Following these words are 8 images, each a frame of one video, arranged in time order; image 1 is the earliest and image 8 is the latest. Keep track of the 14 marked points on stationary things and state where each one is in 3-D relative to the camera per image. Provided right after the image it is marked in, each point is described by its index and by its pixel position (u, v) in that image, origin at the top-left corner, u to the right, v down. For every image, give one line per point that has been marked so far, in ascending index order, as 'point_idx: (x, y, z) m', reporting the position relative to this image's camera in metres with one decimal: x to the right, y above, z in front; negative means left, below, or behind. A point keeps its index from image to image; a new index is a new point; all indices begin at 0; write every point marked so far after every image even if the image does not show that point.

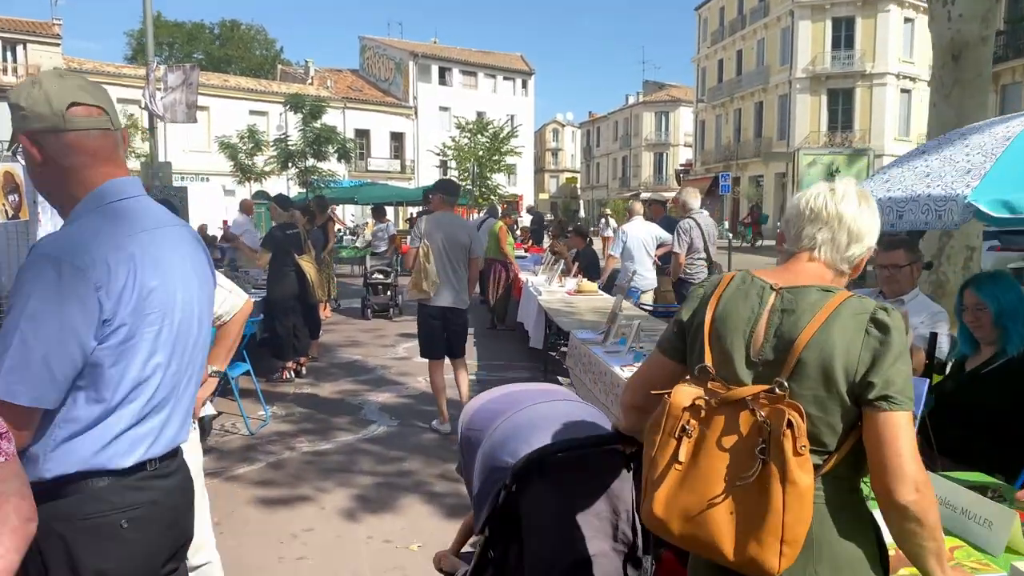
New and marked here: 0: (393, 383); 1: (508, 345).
0: (-1.1, -0.9, +7.7) m
1: (-0.1, -0.7, +9.5) m
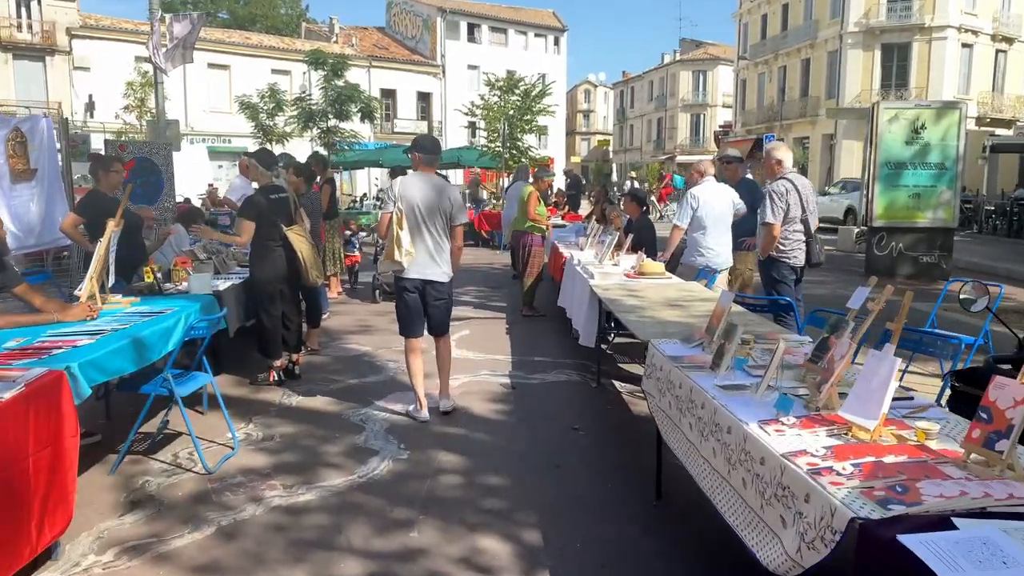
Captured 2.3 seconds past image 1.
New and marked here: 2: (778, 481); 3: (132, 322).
0: (-0.8, -0.8, +6.1) m
1: (+0.3, -0.5, +7.9) m
2: (+0.7, -0.5, +2.2) m
3: (-2.0, -0.2, +4.3) m
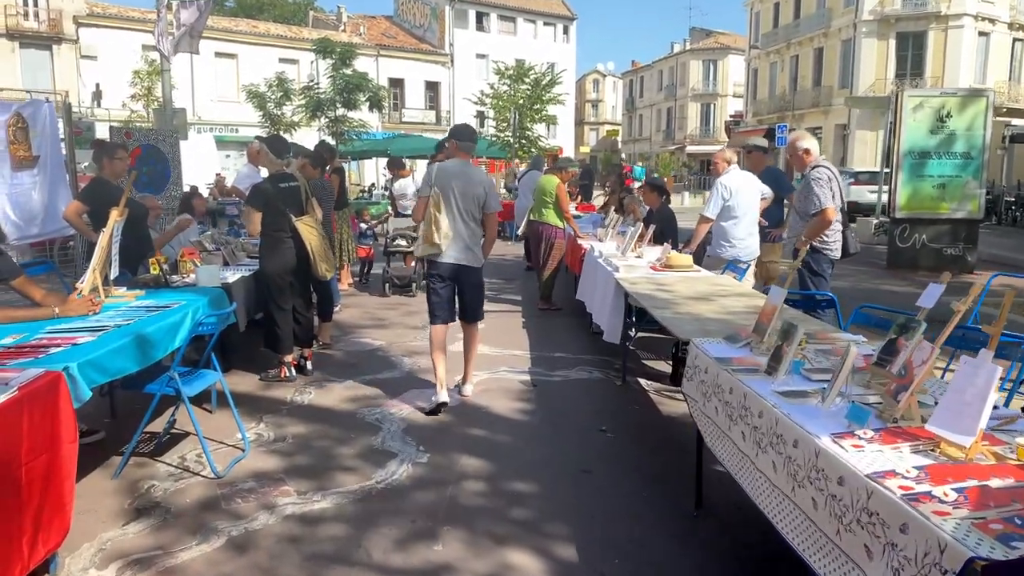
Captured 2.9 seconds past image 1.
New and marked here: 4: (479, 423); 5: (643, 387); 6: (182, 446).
0: (-0.7, -0.7, +5.9) m
1: (+0.5, -0.4, +7.7) m
2: (+0.9, -0.5, +2.0) m
3: (-1.9, -0.1, +4.1) m
4: (-0.2, -0.8, +4.9) m
5: (+0.9, -0.7, +5.7) m
6: (-1.8, -0.9, +4.5) m
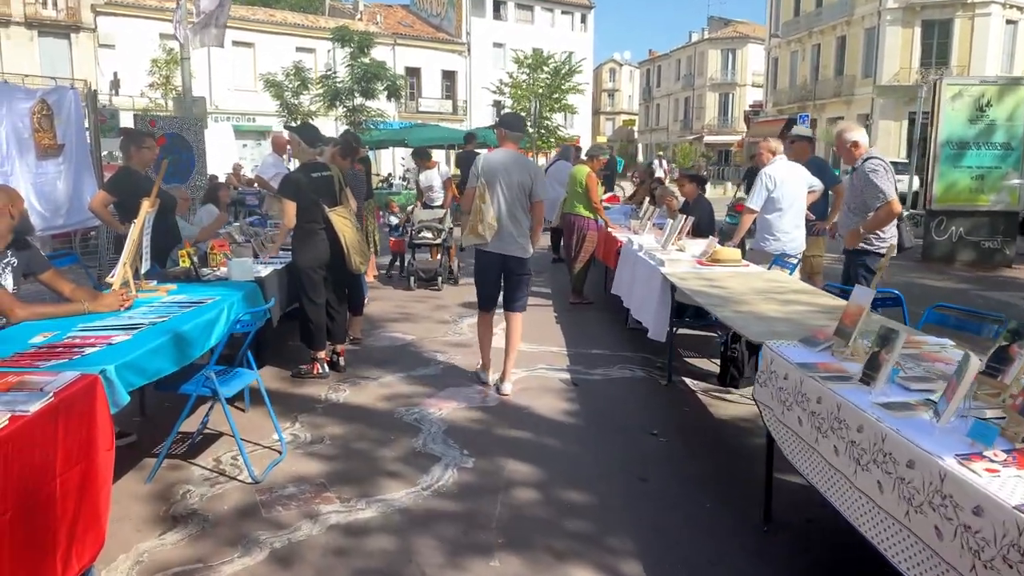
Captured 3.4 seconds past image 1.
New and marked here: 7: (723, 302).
0: (-0.4, -0.7, +5.7) m
1: (+0.8, -0.3, +7.4) m
2: (+1.1, -0.5, +1.7) m
3: (-1.6, -0.1, +3.9) m
4: (+0.1, -0.8, +4.7) m
5: (+1.2, -0.7, +5.5) m
6: (-1.6, -0.9, +4.3) m
7: (+1.1, -0.1, +4.3) m
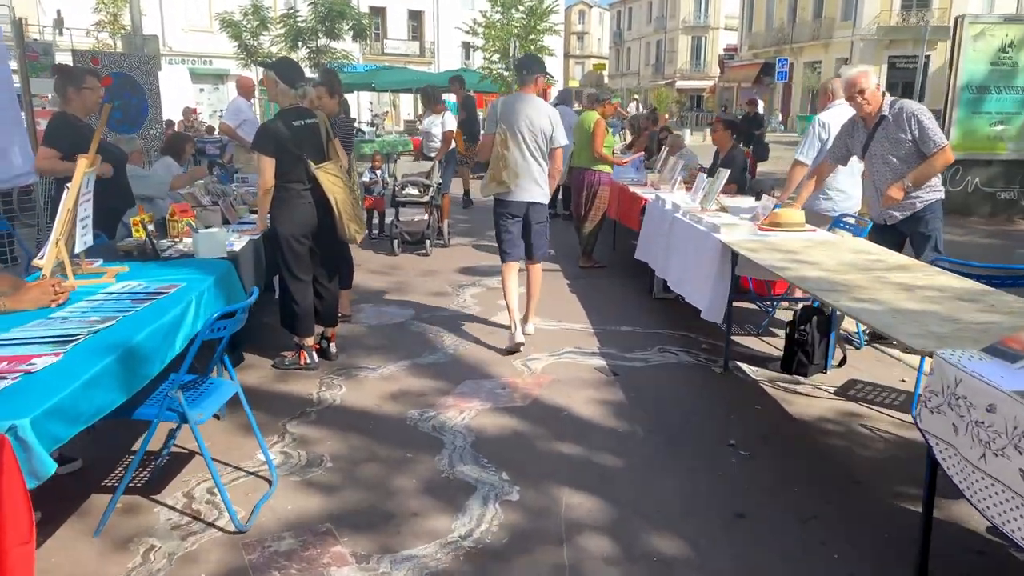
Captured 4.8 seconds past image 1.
0: (-0.2, -0.5, +4.8) m
1: (+0.9, -0.1, +6.5) m
2: (+1.4, -0.6, +0.9) m
3: (-1.4, -0.1, +2.9) m
4: (+0.3, -0.7, +3.8) m
5: (+1.4, -0.5, +4.7) m
6: (-1.4, -0.8, +3.4) m
7: (+1.3, 0.0, +3.4) m
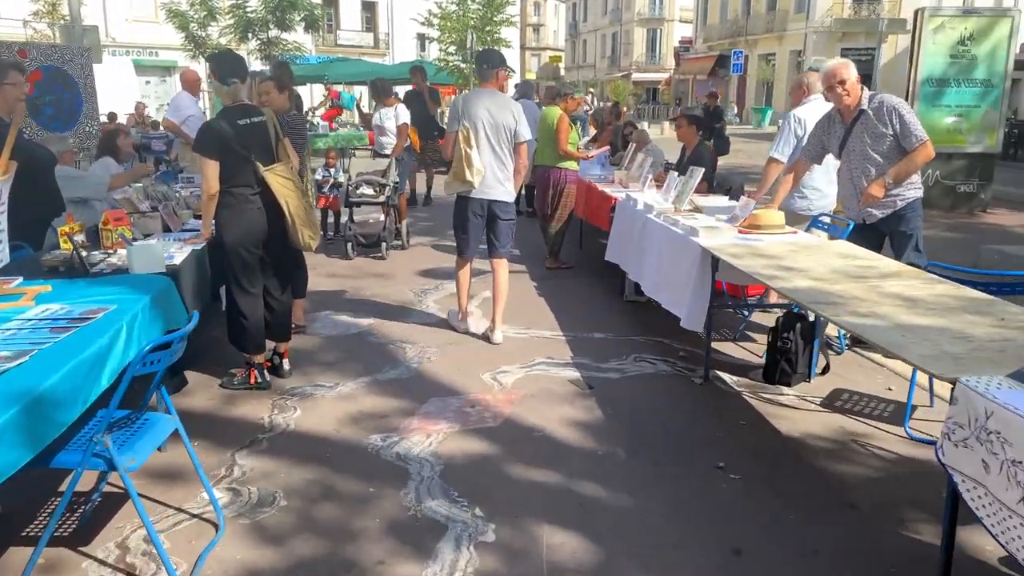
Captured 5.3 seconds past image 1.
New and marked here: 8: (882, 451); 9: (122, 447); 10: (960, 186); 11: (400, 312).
0: (-0.4, -0.6, +4.4) m
1: (+0.6, -0.1, +6.3) m
2: (+1.4, -0.7, +0.7) m
3: (-1.5, -0.2, +2.5) m
4: (+0.1, -0.8, +3.6) m
5: (+1.2, -0.6, +4.4) m
6: (-1.4, -0.9, +3.0) m
7: (+1.2, 0.0, +3.2) m
8: (+1.7, -0.7, +3.7) m
9: (-1.3, -0.5, +2.6) m
10: (+6.7, +1.5, +12.1) m
11: (-0.8, -0.2, +6.1) m
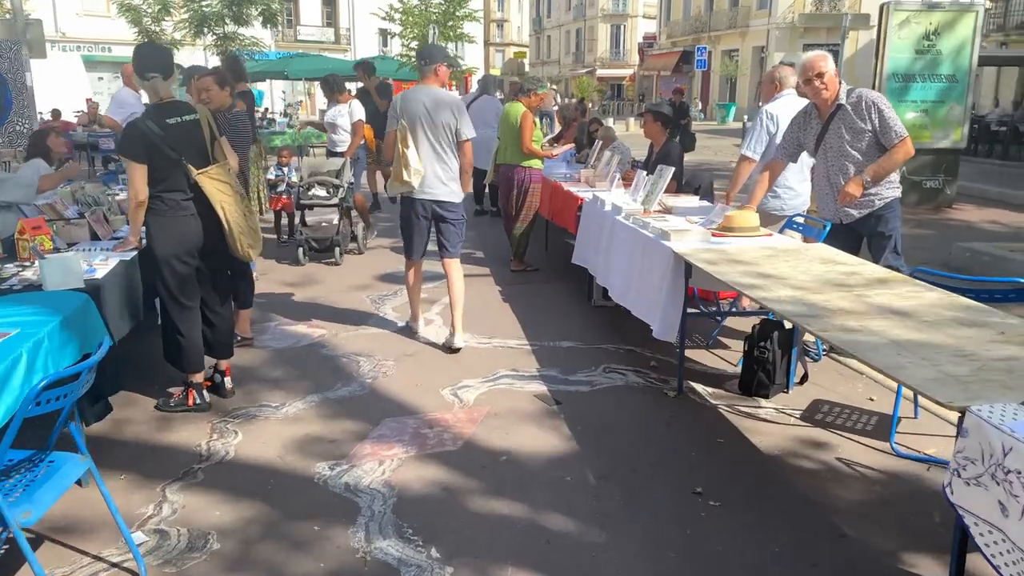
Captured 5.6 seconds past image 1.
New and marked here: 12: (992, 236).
0: (-0.6, -0.6, +4.1) m
1: (+0.3, -0.1, +6.0) m
2: (+1.4, -0.7, +0.4) m
3: (-1.6, -0.3, +2.1) m
4: (0.0, -0.8, +3.3) m
5: (+1.0, -0.6, +4.2) m
6: (-1.6, -0.9, +2.6) m
7: (+1.1, -0.1, +3.0) m
8: (+1.5, -0.8, +3.4) m
9: (-1.4, -0.6, +2.3) m
10: (+6.2, +1.6, +12.0) m
11: (-1.1, -0.2, +5.7) m
12: (+5.6, +0.6, +9.5) m
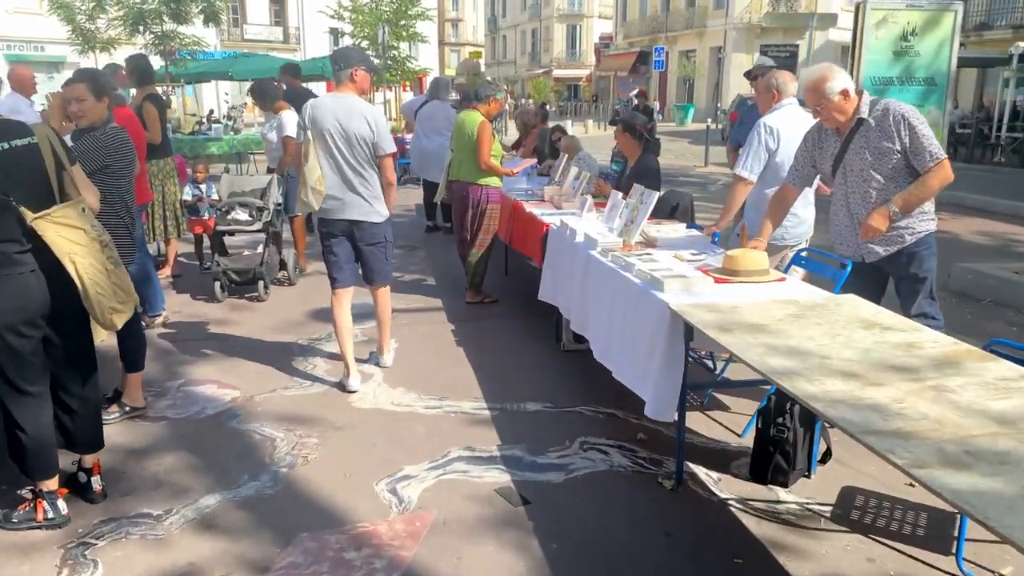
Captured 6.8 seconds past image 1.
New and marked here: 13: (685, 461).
0: (-0.8, -0.9, +3.2) m
1: (+0.1, -0.4, +5.1) m
2: (+1.4, -1.0, -0.4) m
3: (-1.7, -0.5, +1.1) m
4: (-0.2, -1.1, +2.3) m
5: (+0.8, -0.8, +3.3) m
6: (-1.7, -1.2, +1.6) m
7: (+1.0, -0.3, +2.1) m
8: (+1.4, -1.0, +2.6) m
9: (-1.5, -0.9, +1.3) m
10: (+5.6, +1.4, +11.4) m
11: (-1.4, -0.5, +4.7) m
12: (+5.2, +0.4, +8.8) m
13: (+0.8, -0.8, +3.6) m
